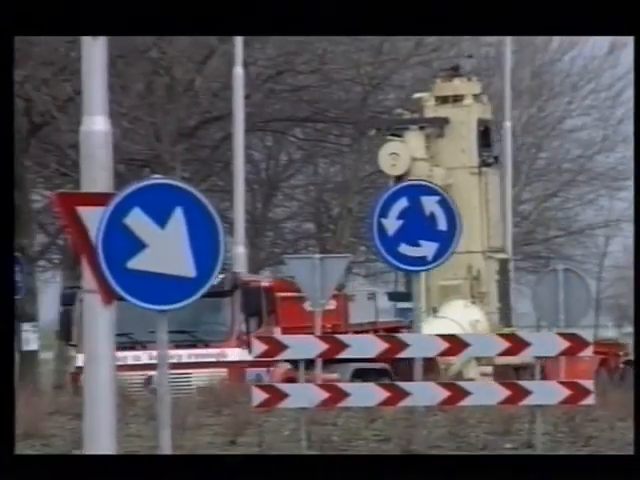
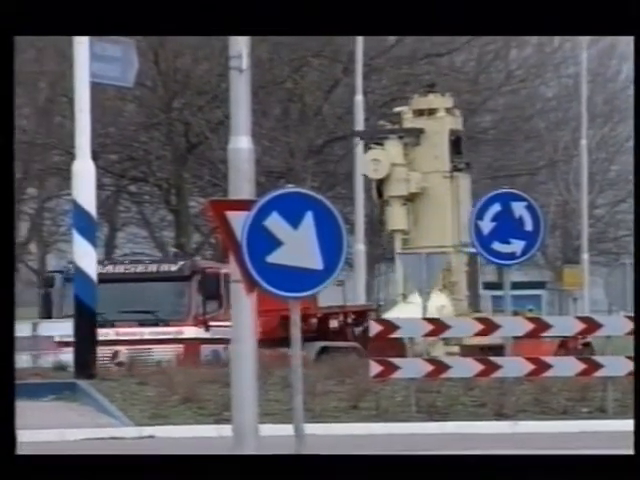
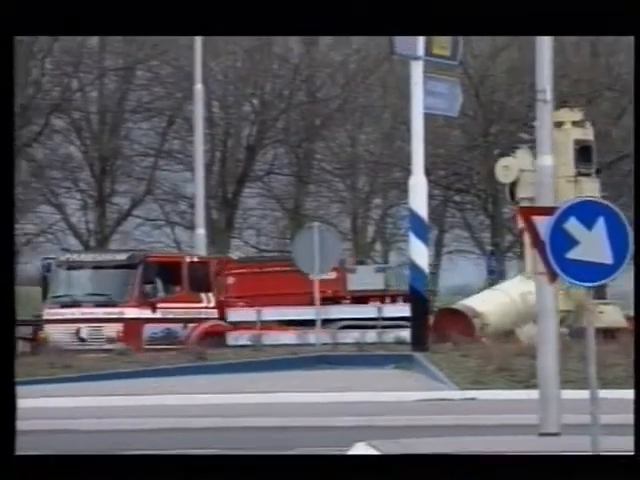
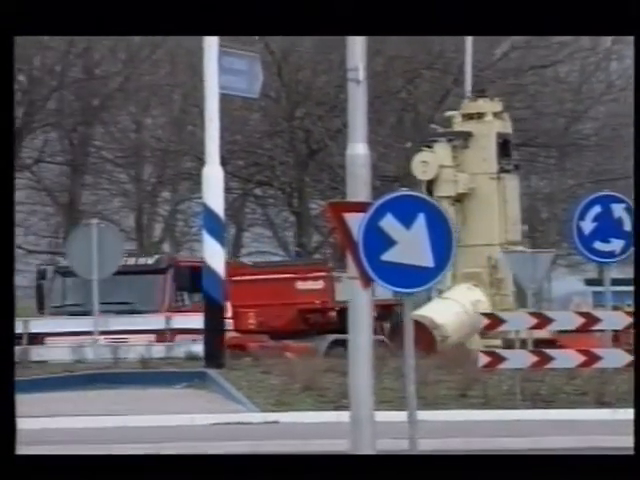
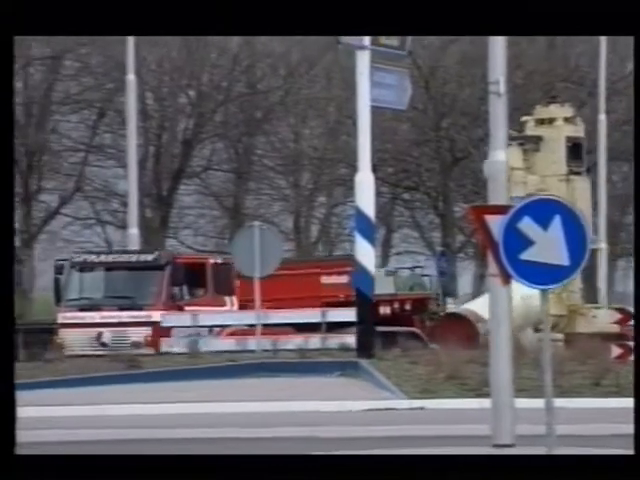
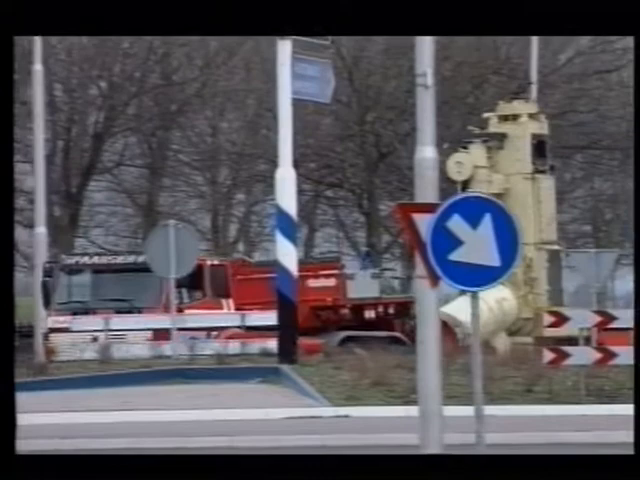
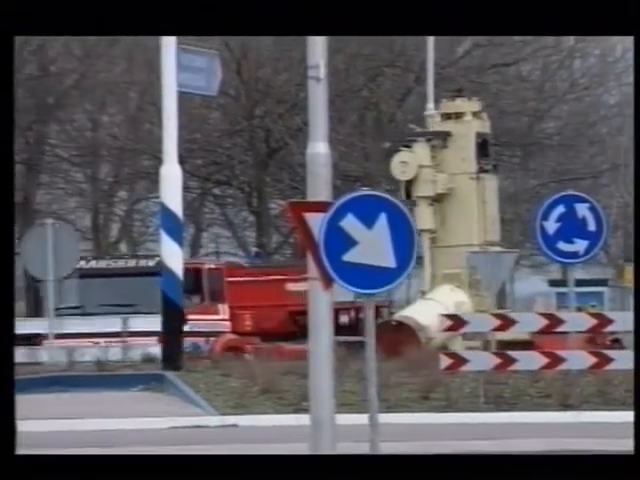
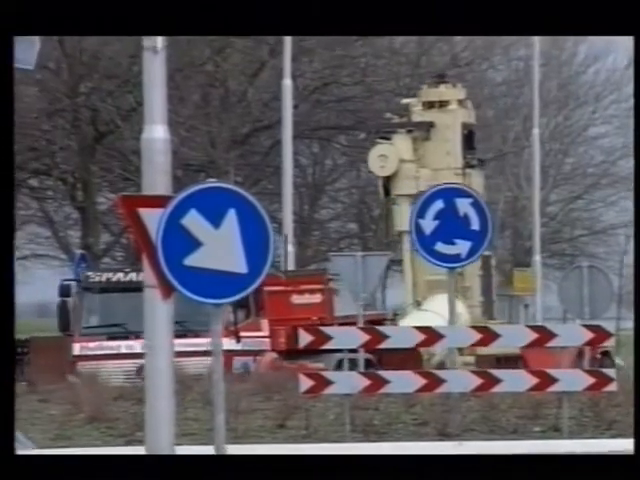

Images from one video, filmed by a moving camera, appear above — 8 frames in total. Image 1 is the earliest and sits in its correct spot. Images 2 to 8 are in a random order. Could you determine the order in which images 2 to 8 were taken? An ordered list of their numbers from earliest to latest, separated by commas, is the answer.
8, 2, 7, 4, 6, 5, 3
